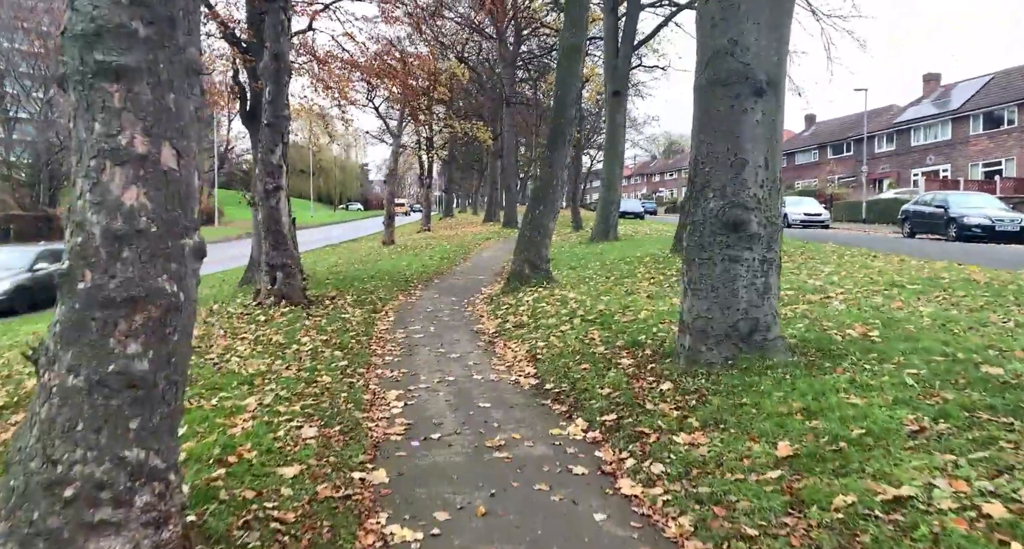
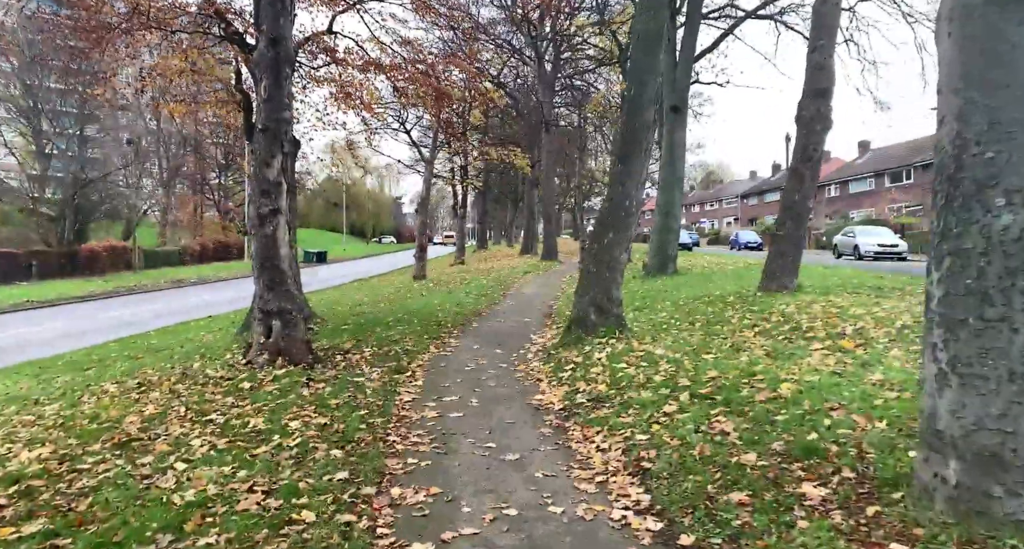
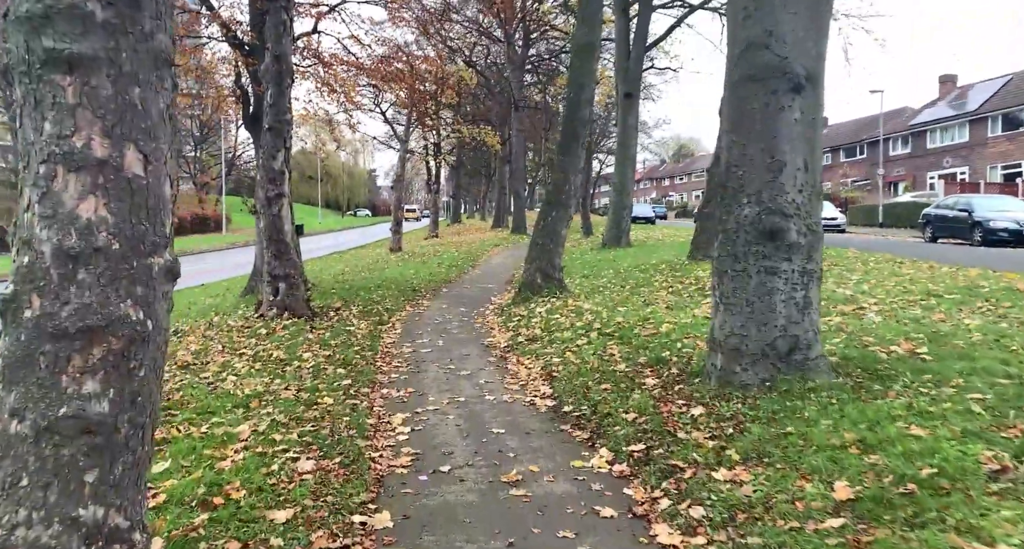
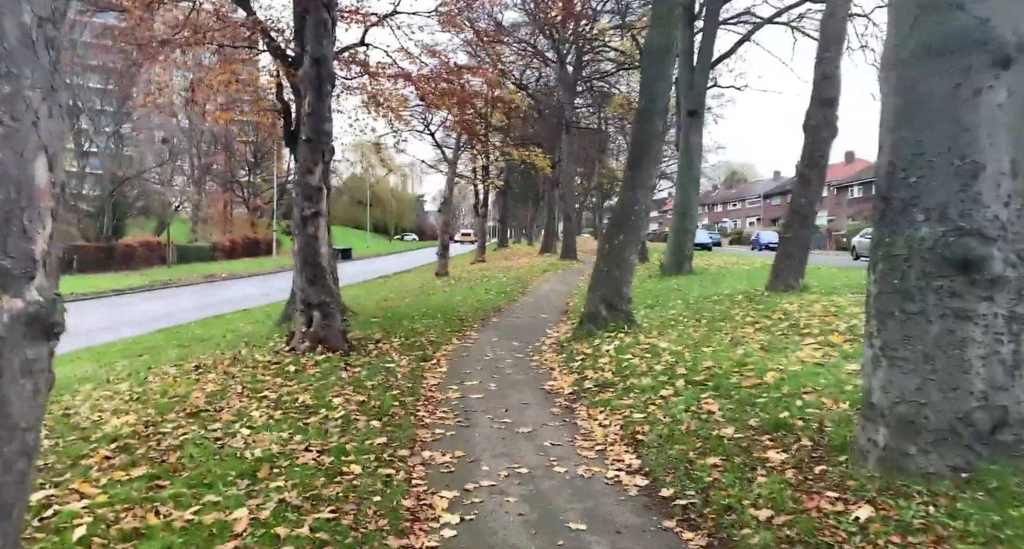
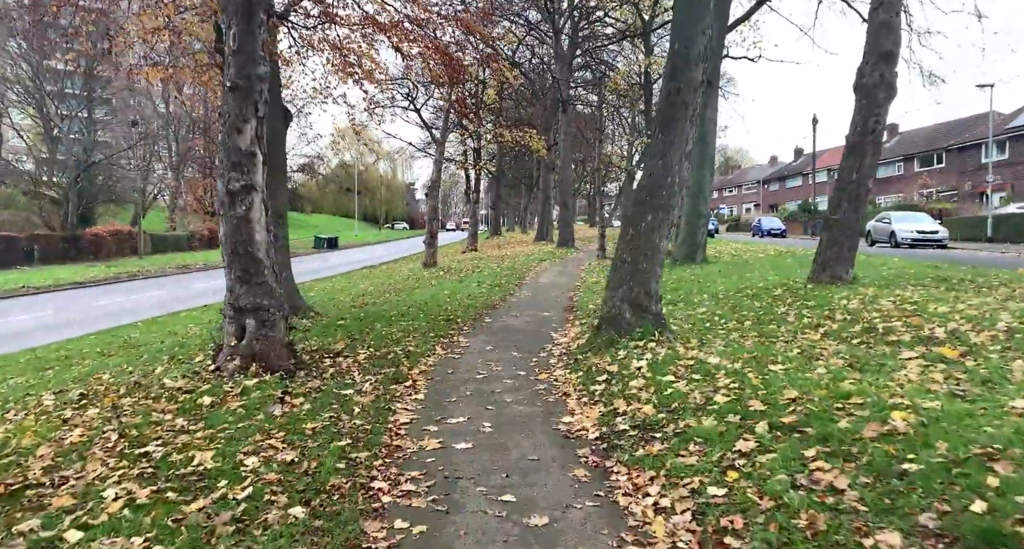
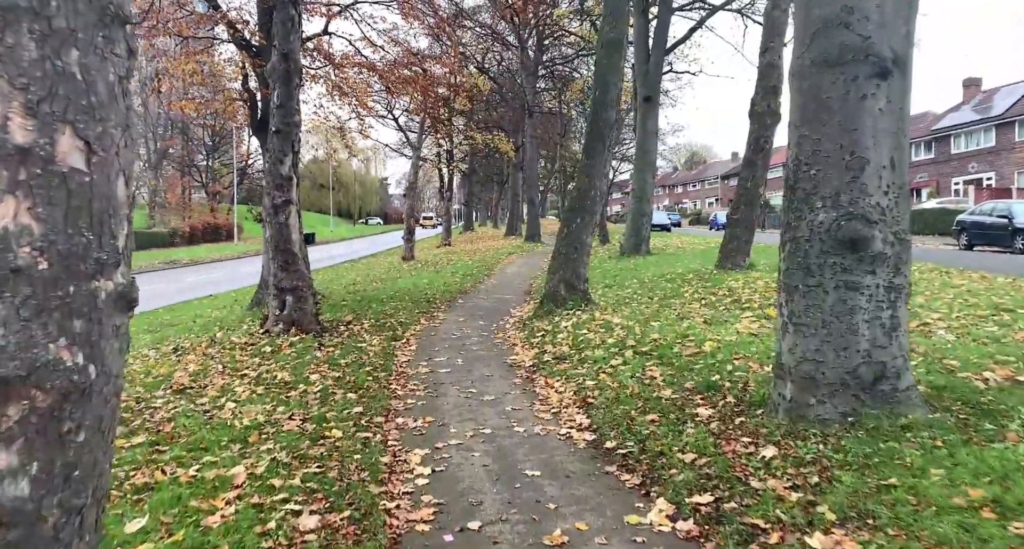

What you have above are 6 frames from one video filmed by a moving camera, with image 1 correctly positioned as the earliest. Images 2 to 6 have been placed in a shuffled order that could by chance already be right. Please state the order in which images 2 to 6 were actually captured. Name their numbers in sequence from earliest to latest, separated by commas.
3, 6, 4, 2, 5
